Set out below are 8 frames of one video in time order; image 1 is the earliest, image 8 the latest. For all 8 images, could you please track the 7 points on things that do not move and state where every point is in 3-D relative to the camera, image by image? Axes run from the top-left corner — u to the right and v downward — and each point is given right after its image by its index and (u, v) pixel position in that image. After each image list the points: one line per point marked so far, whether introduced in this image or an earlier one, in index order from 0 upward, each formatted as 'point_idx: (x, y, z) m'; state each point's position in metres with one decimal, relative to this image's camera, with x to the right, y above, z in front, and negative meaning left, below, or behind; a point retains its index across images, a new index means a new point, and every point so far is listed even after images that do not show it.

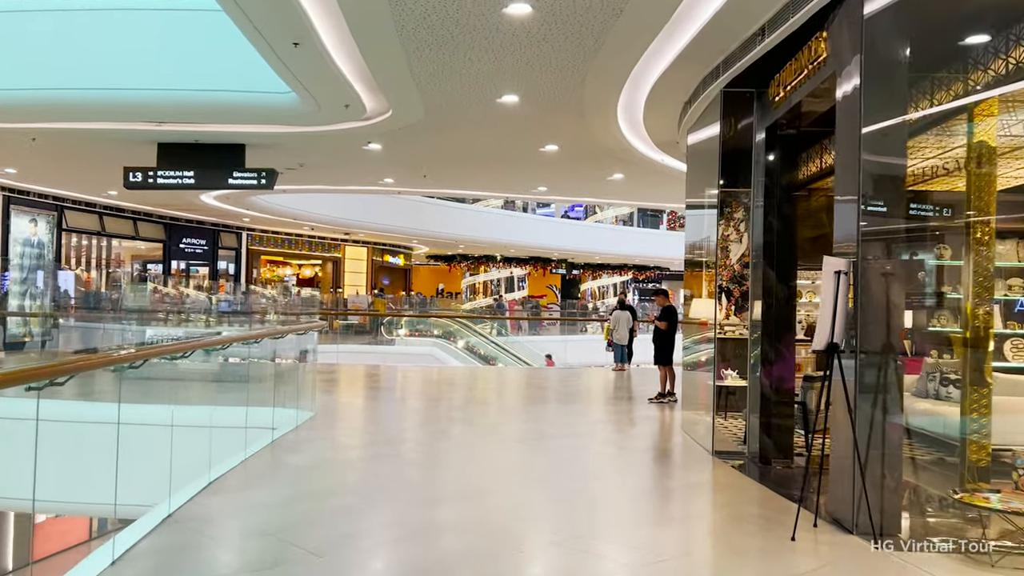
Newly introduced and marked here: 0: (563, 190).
0: (+0.7, +1.3, +11.4) m
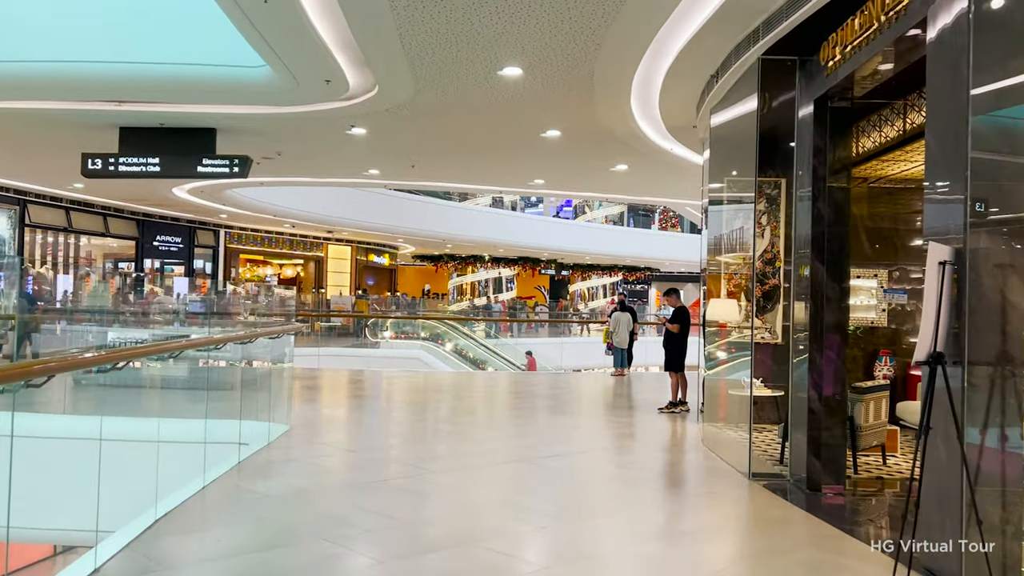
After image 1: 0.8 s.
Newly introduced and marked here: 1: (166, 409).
0: (+0.6, +1.3, +10.7) m
1: (-1.7, -0.6, +4.1) m
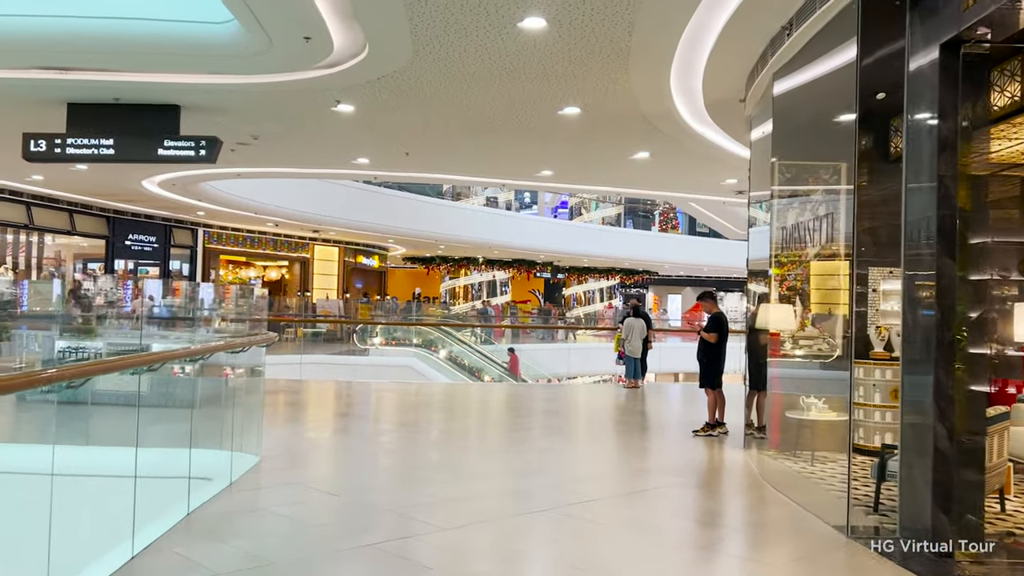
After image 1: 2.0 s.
0: (+0.7, +1.3, +9.6) m
1: (-1.5, -0.6, +3.0) m
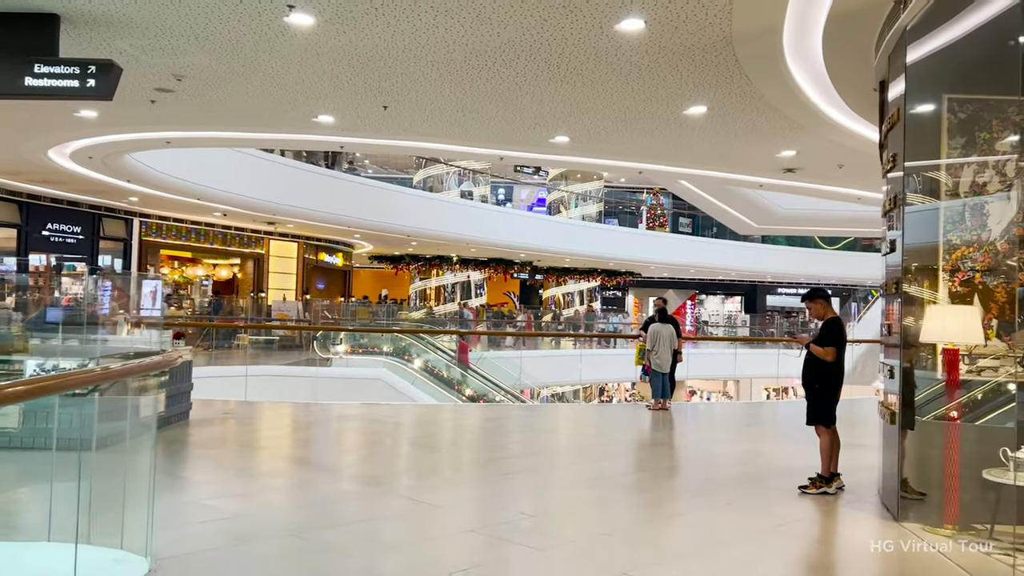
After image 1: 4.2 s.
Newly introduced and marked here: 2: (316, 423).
0: (+0.7, +1.3, +7.6) m
1: (-1.2, -0.5, +0.8) m
2: (-1.7, -1.2, +7.5) m
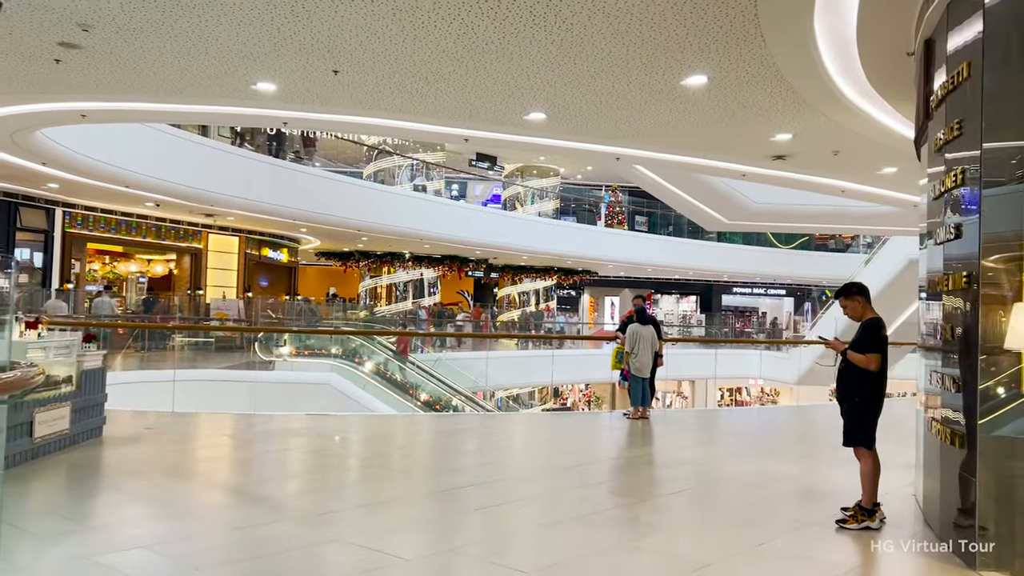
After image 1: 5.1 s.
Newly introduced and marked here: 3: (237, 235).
0: (+0.5, +1.3, +6.7) m
1: (-1.0, -0.5, -0.1) m
2: (-2.0, -1.1, +6.6) m
3: (-6.0, +1.2, +18.6) m
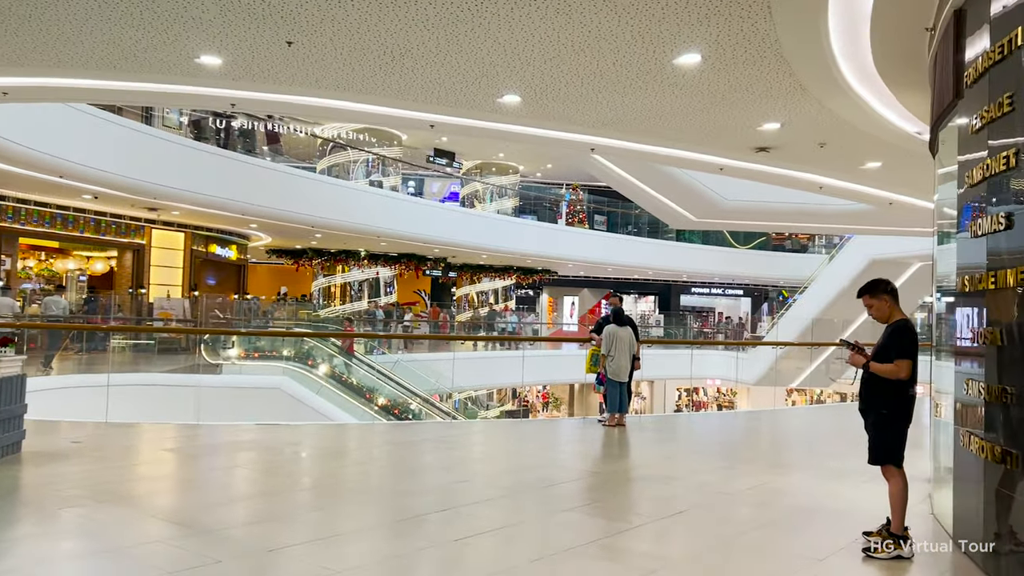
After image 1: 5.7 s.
0: (+0.3, +1.4, +6.2) m
1: (-0.9, -0.5, -0.7) m
2: (-2.2, -1.1, +5.9) m
3: (-6.8, +1.2, +17.7) m
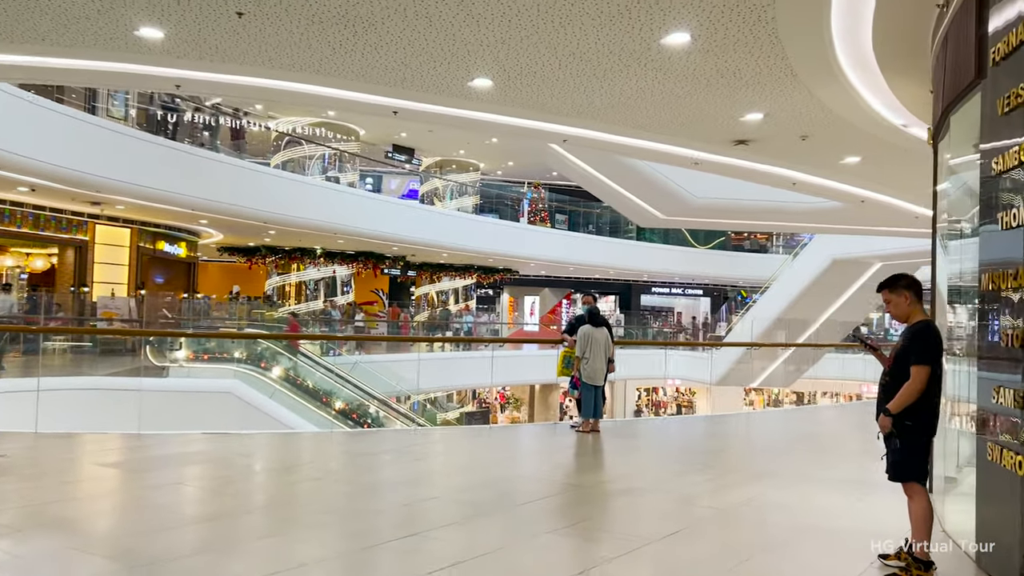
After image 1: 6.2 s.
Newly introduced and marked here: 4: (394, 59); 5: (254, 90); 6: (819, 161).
0: (+0.1, +1.4, +5.8) m
1: (-0.7, -0.5, -1.2) m
2: (-2.3, -1.1, +5.4) m
3: (-7.6, +1.2, +16.9) m
4: (-0.7, +1.4, +5.4) m
5: (-1.9, +1.5, +6.4) m
6: (+2.8, +1.2, +7.9) m
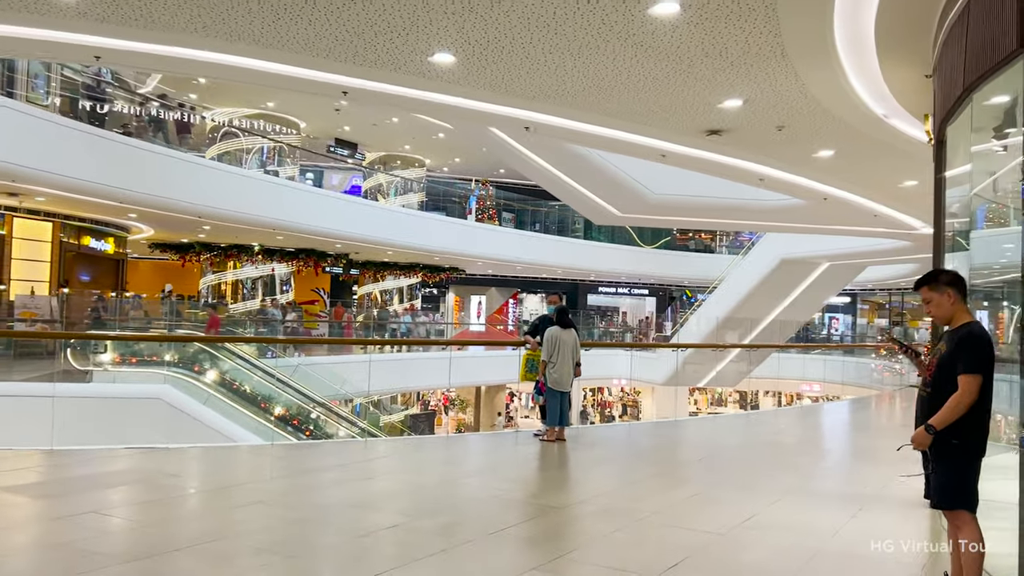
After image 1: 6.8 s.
0: (-0.2, +1.4, +5.3) m
1: (-0.5, -0.5, -1.7) m
2: (-2.5, -1.1, +4.7) m
3: (-8.5, +1.3, +15.8) m
4: (-0.9, +1.5, +4.8) m
5: (-2.2, +1.5, +5.7) m
6: (+2.5, +1.2, +7.6) m
